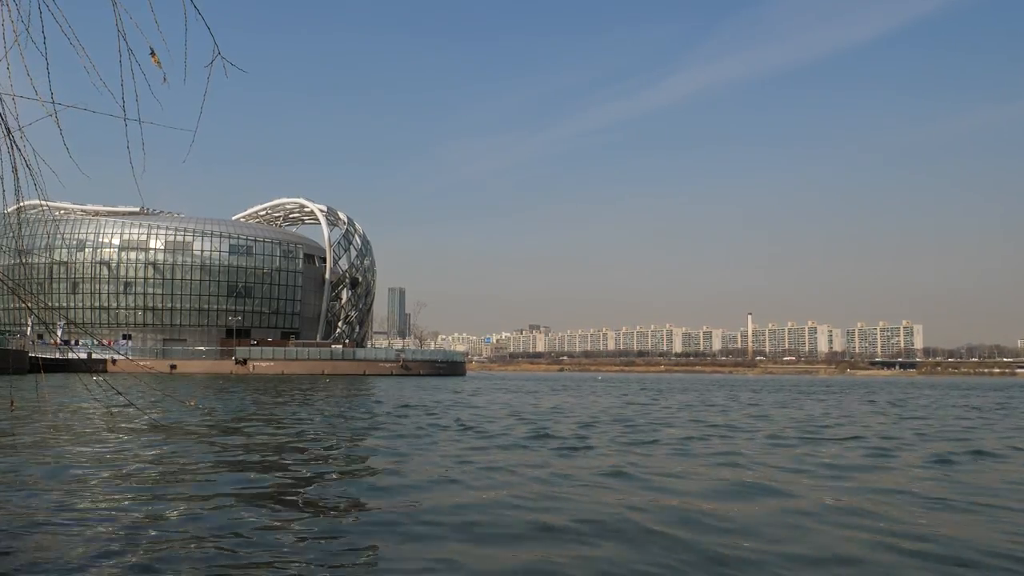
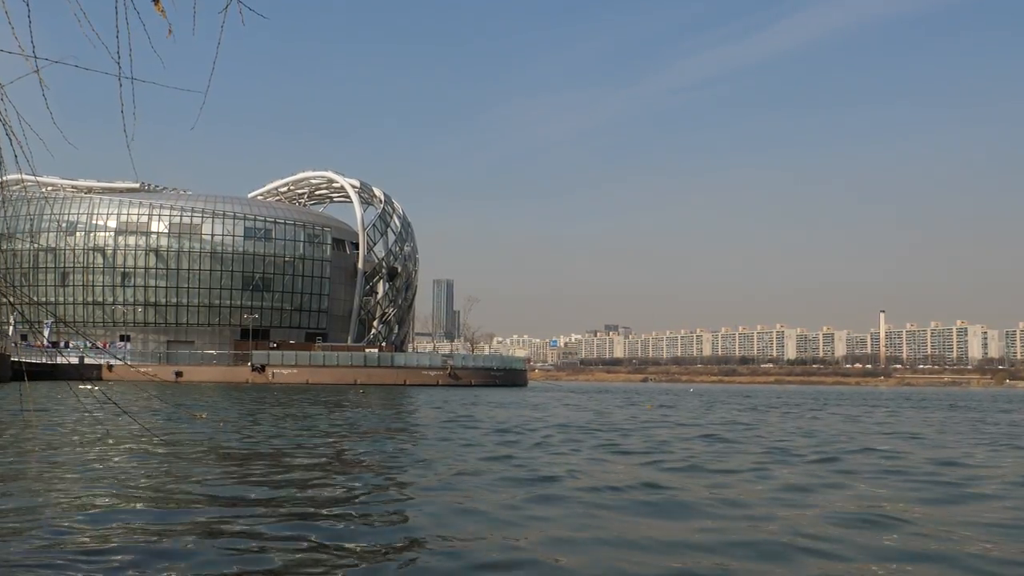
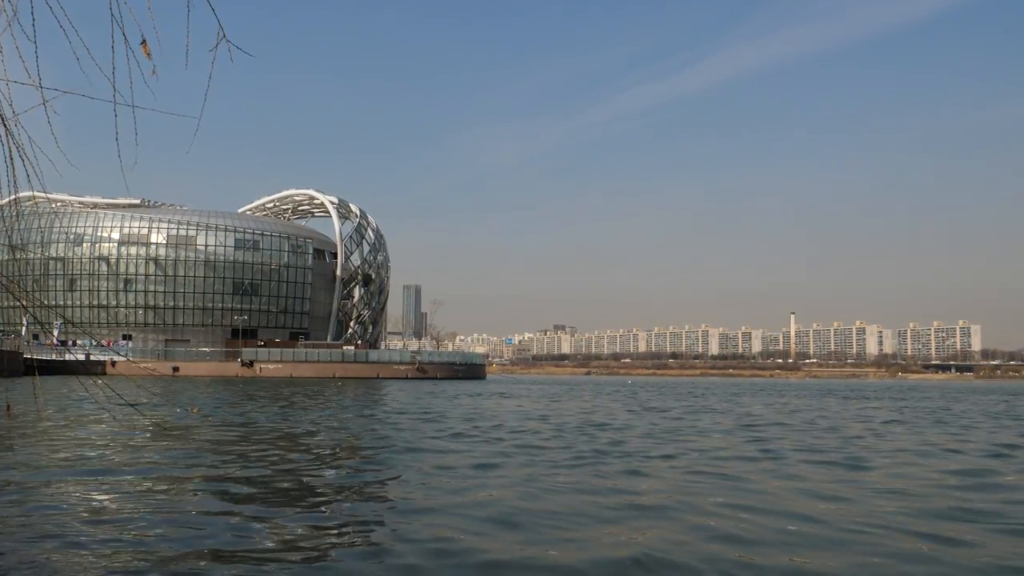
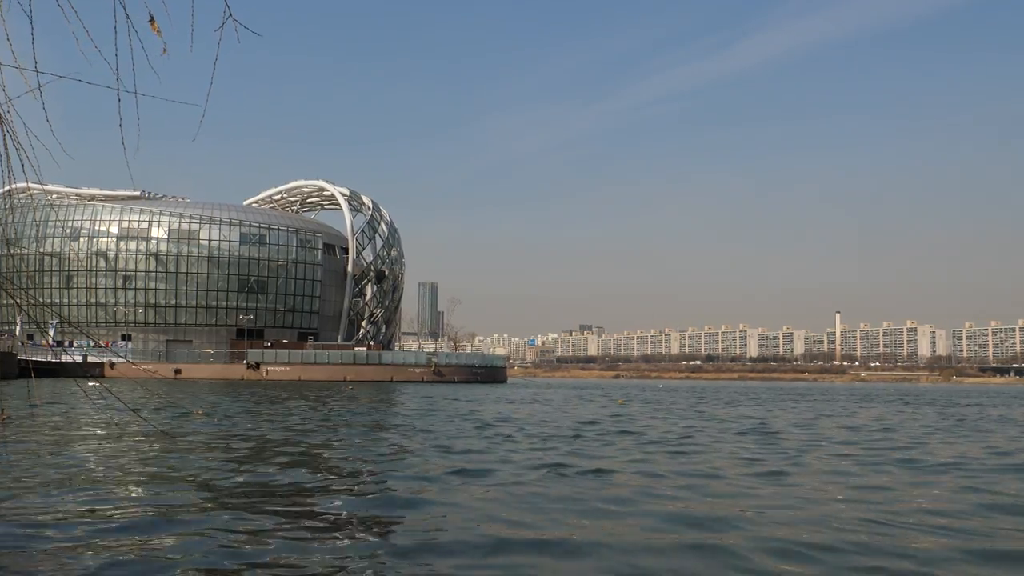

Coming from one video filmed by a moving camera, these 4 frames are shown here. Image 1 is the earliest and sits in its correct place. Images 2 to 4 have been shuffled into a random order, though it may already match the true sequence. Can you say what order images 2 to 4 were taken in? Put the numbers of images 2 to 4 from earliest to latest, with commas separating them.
3, 4, 2
